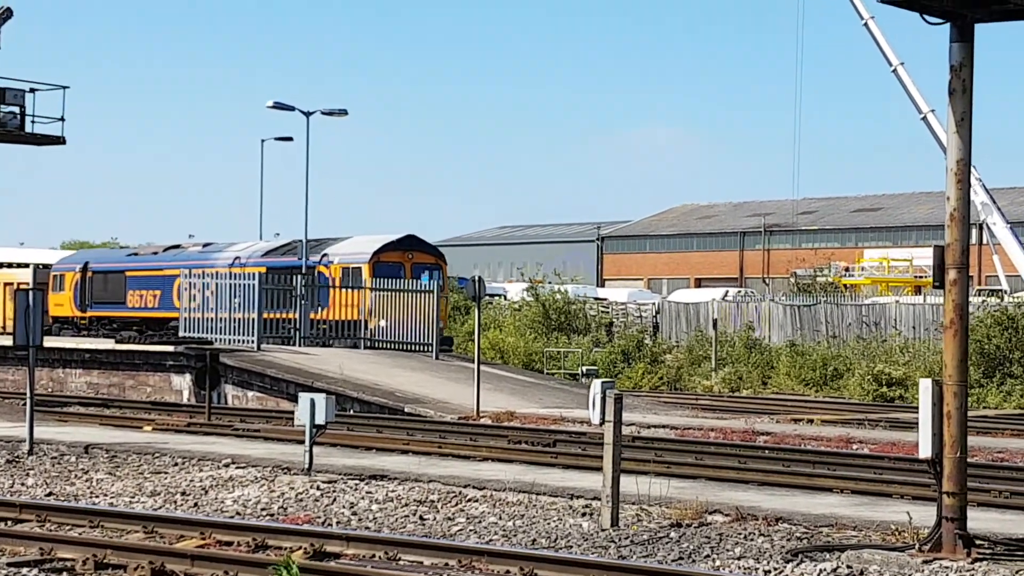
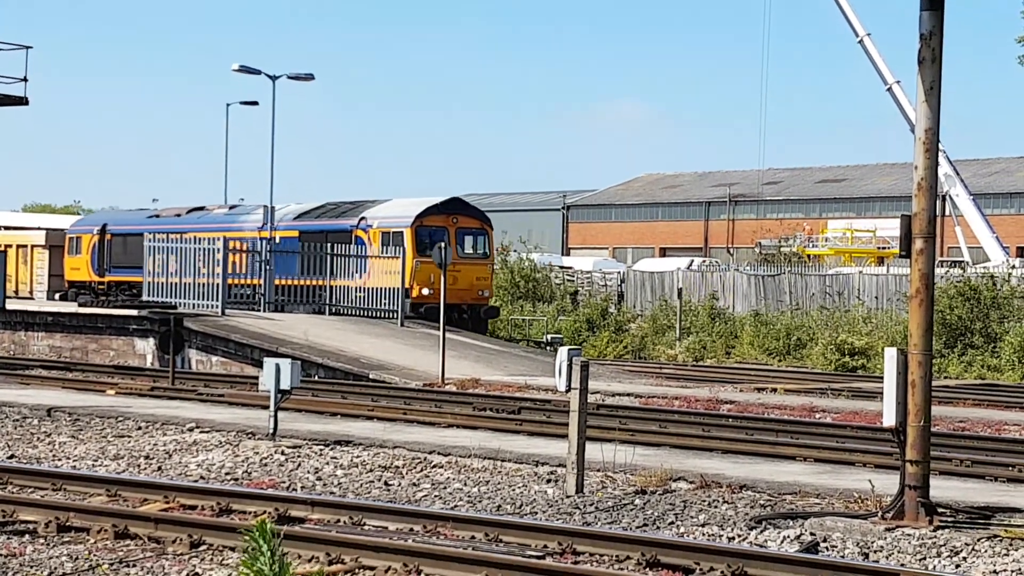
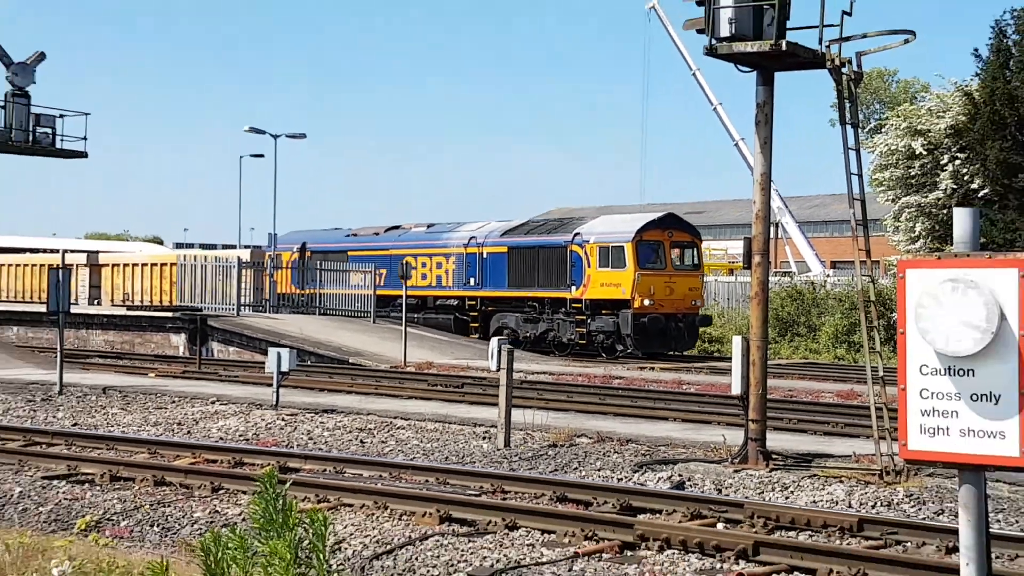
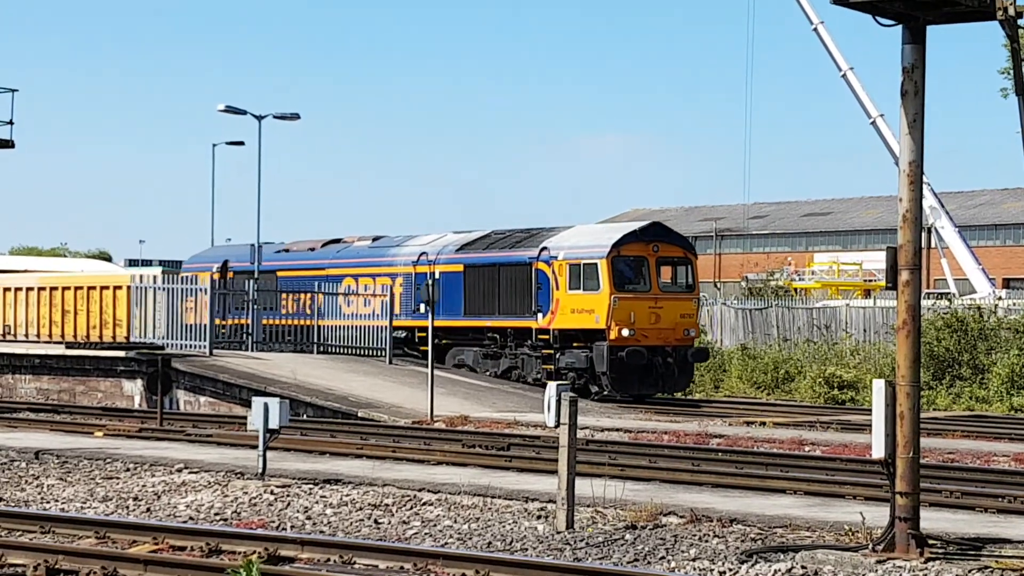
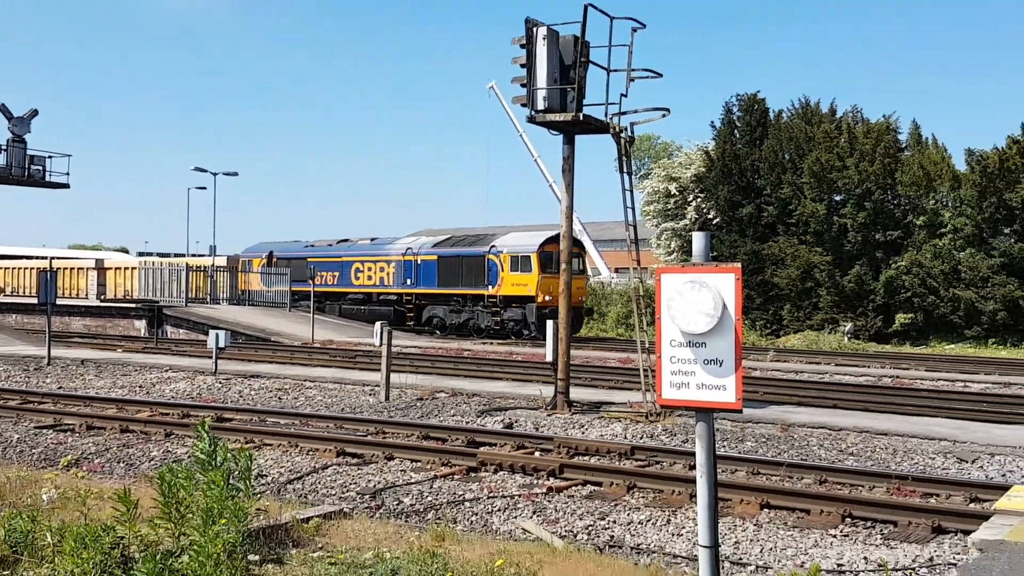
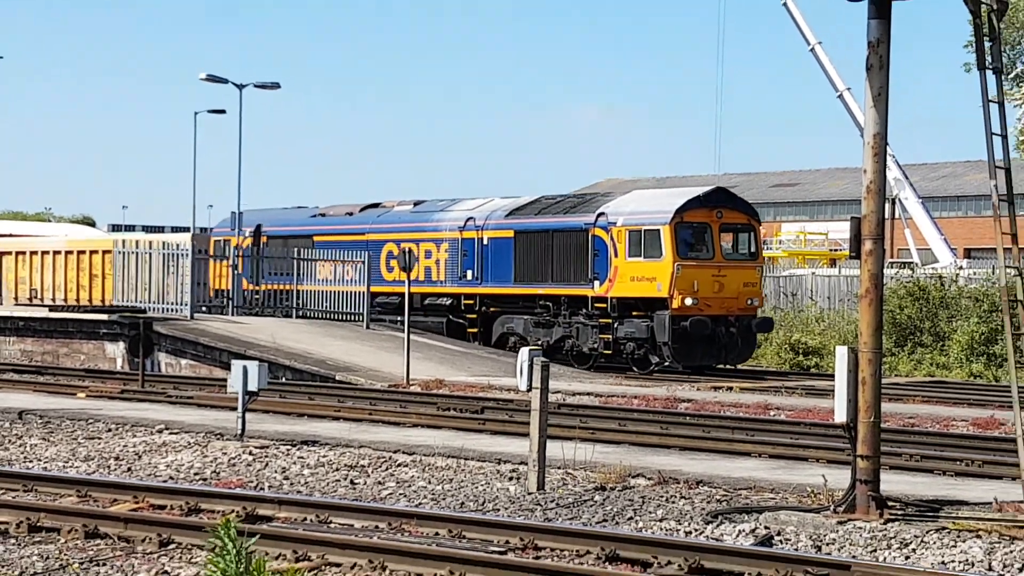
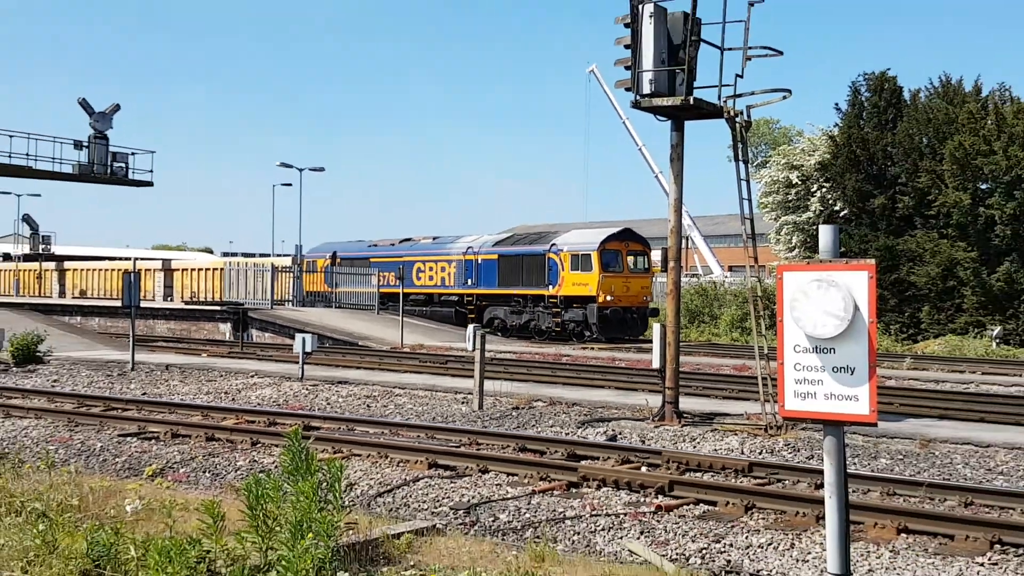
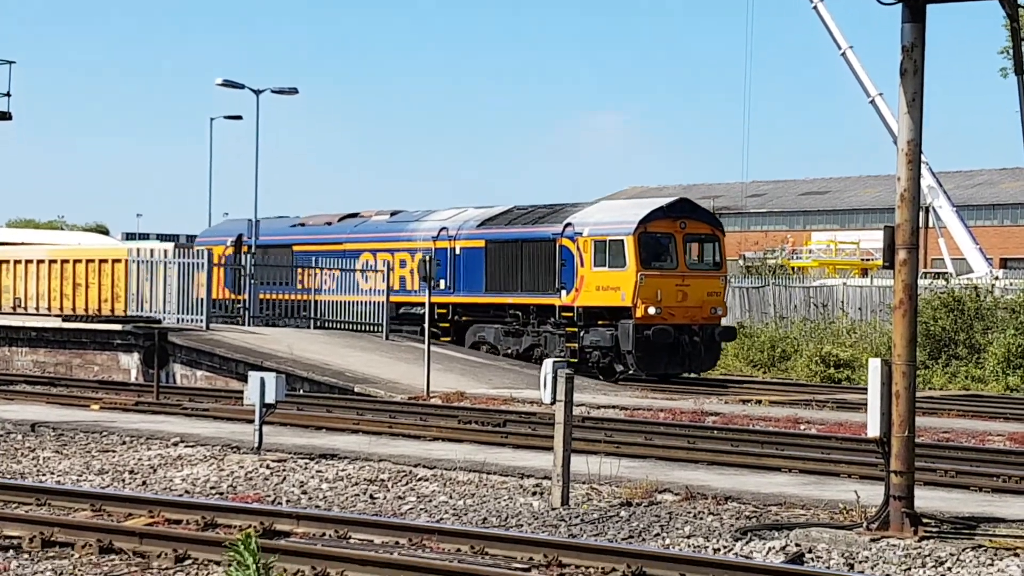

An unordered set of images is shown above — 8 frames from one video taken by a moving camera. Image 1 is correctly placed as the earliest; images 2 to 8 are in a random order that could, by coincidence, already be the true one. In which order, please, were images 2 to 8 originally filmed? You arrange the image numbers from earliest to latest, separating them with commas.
2, 4, 8, 6, 3, 7, 5
